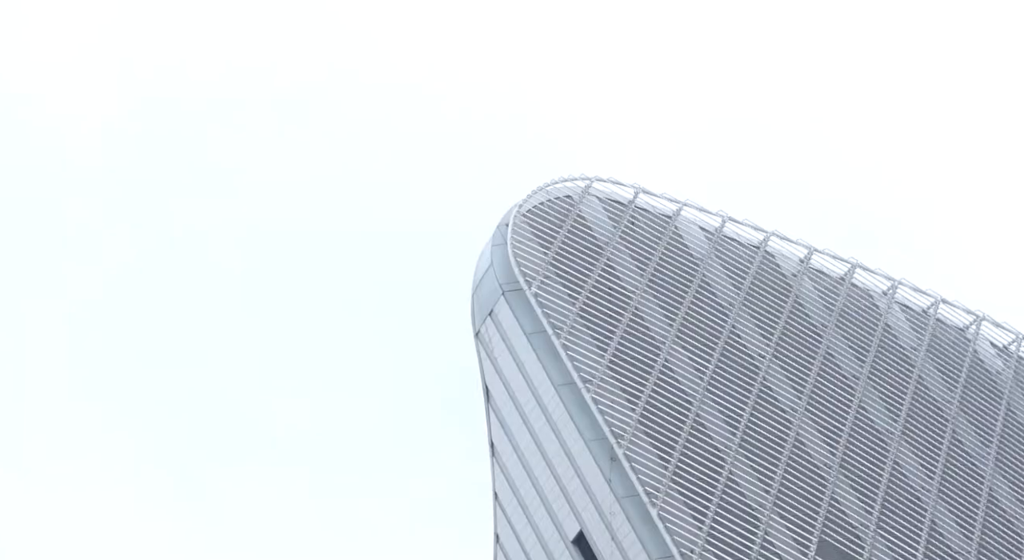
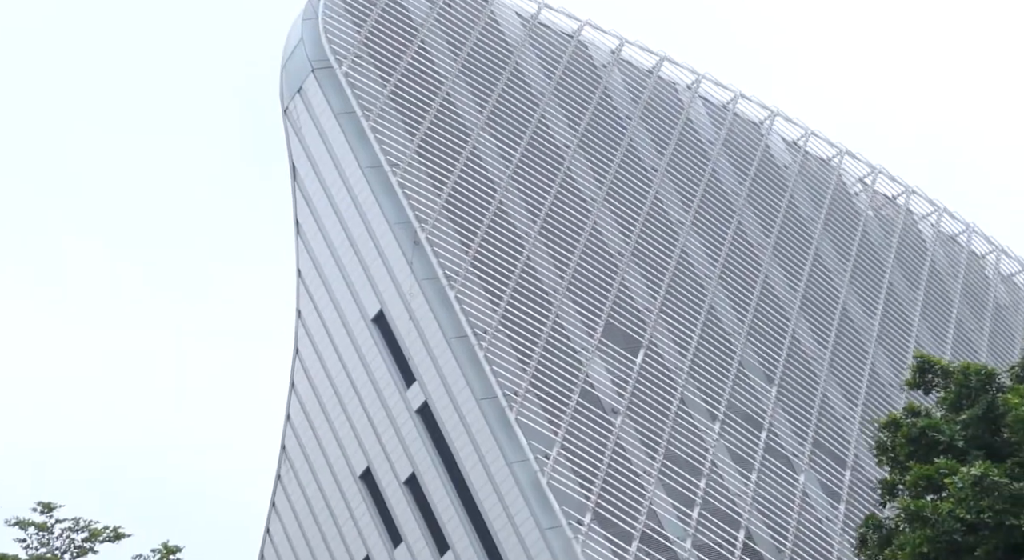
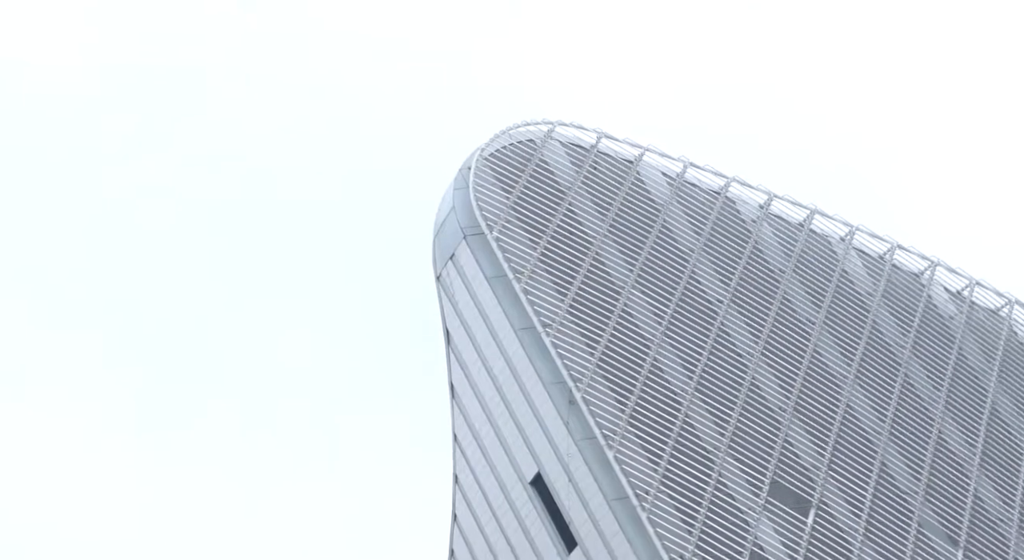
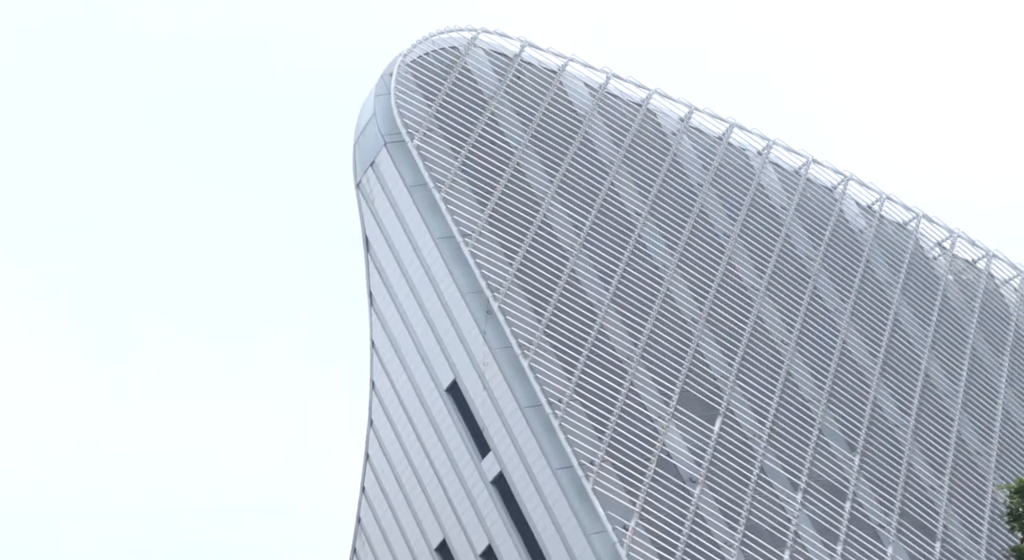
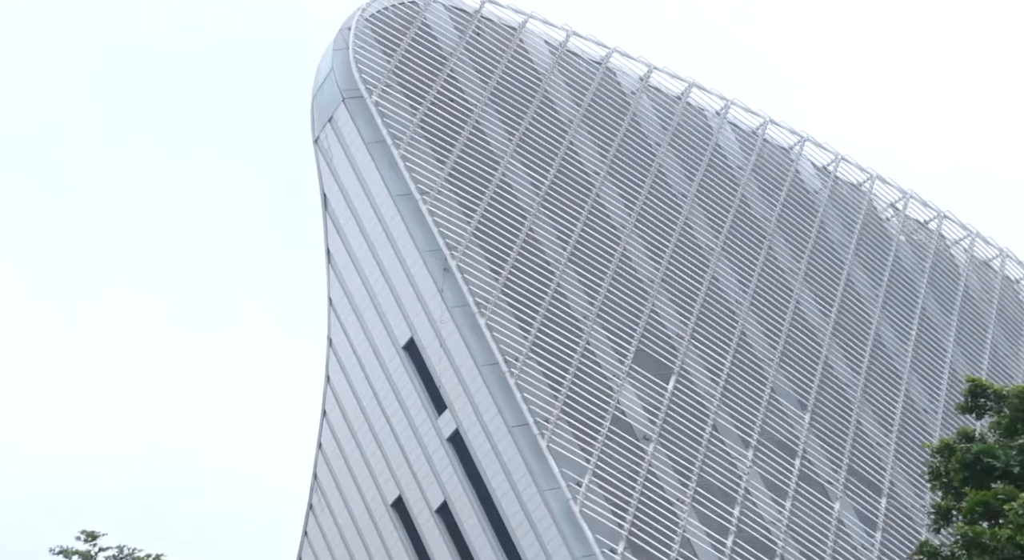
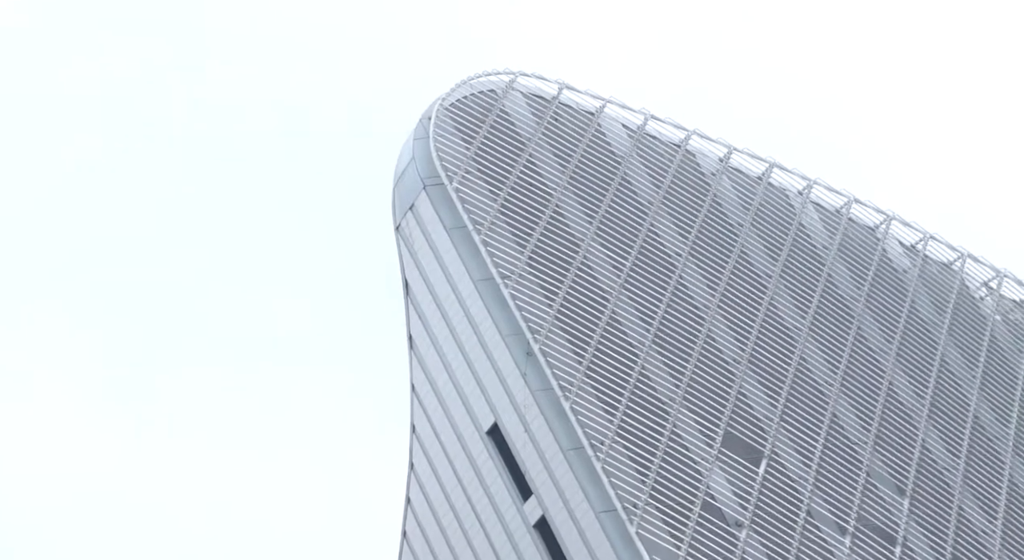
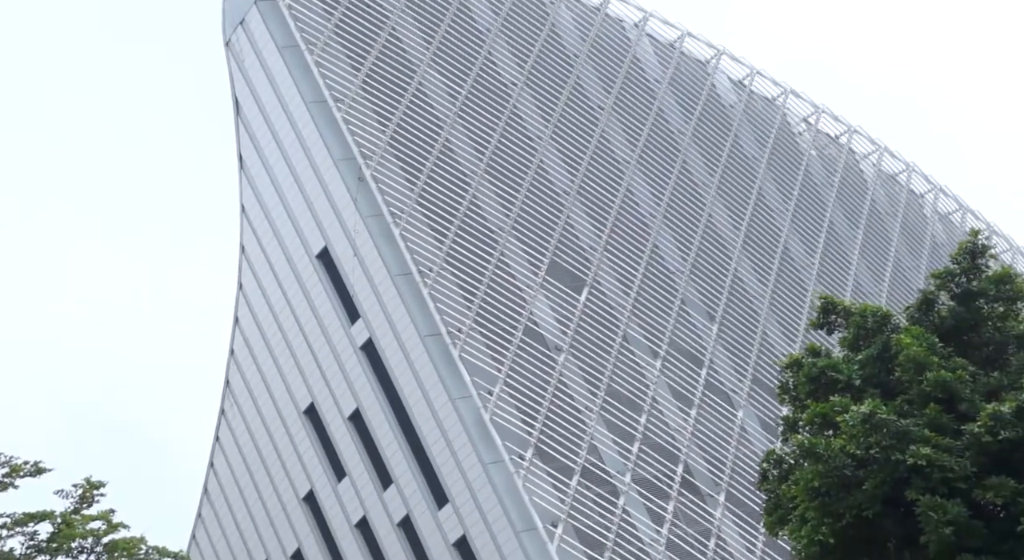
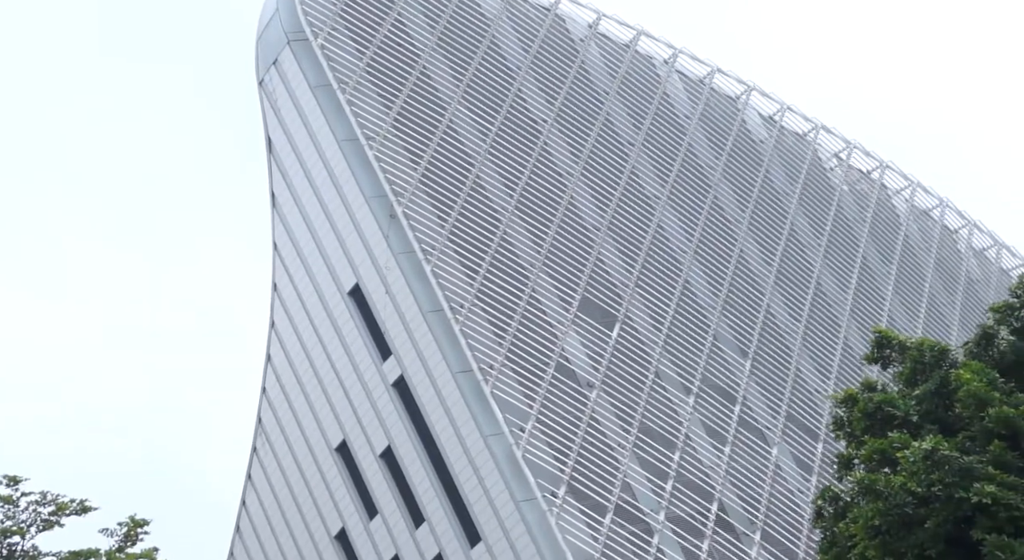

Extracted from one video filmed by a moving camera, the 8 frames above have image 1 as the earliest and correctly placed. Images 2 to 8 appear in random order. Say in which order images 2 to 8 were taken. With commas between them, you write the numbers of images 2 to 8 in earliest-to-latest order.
3, 6, 4, 5, 2, 8, 7
